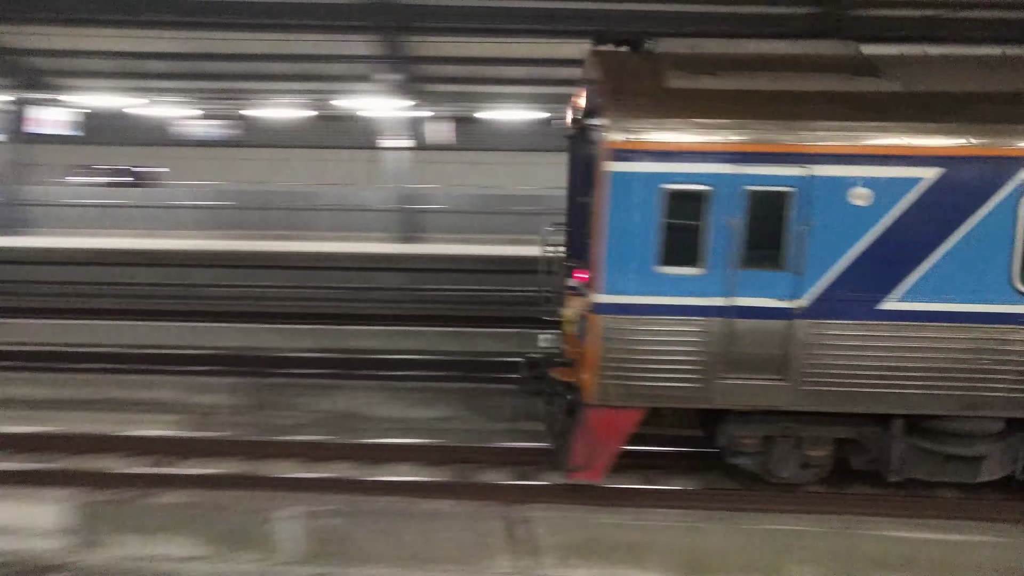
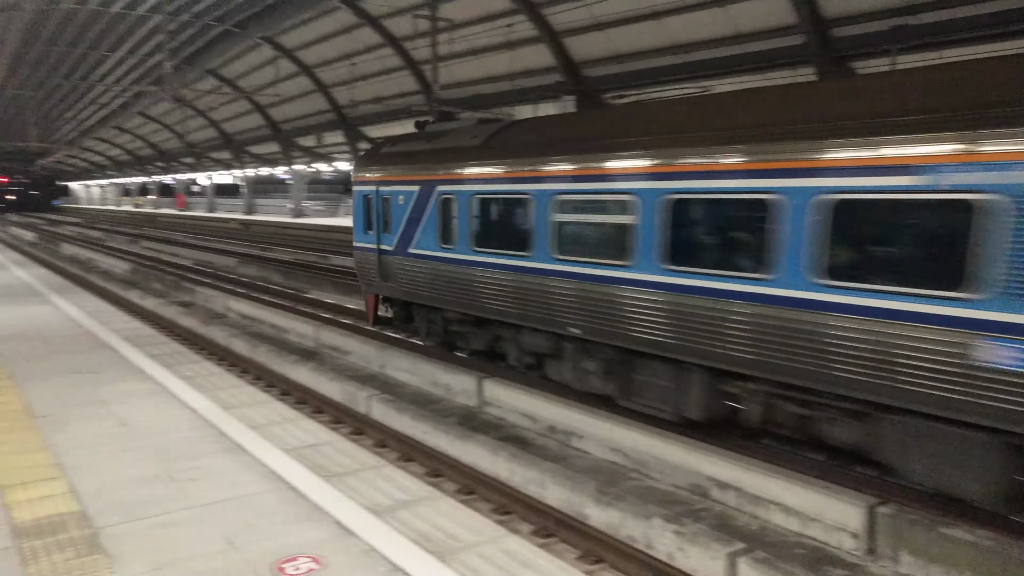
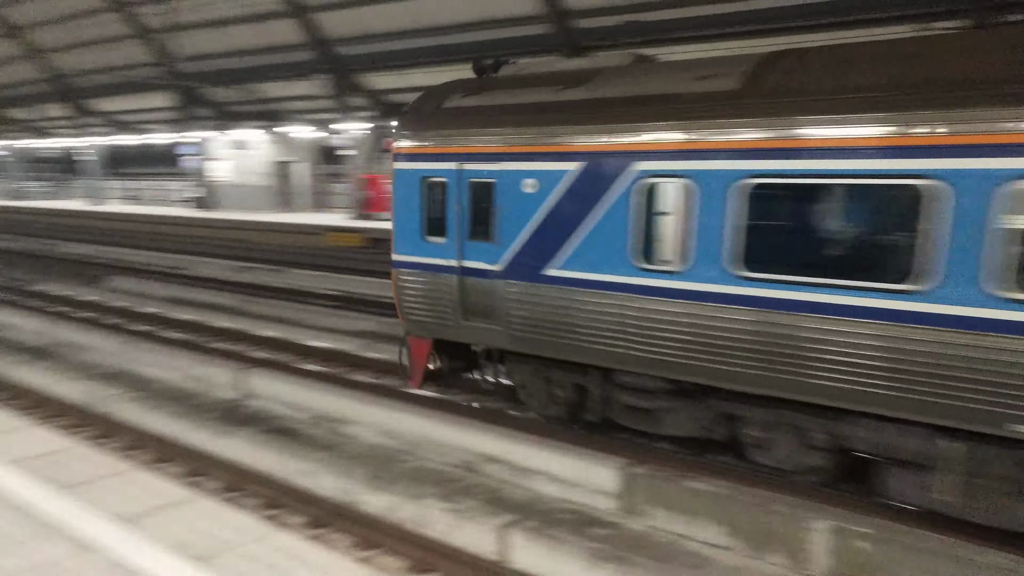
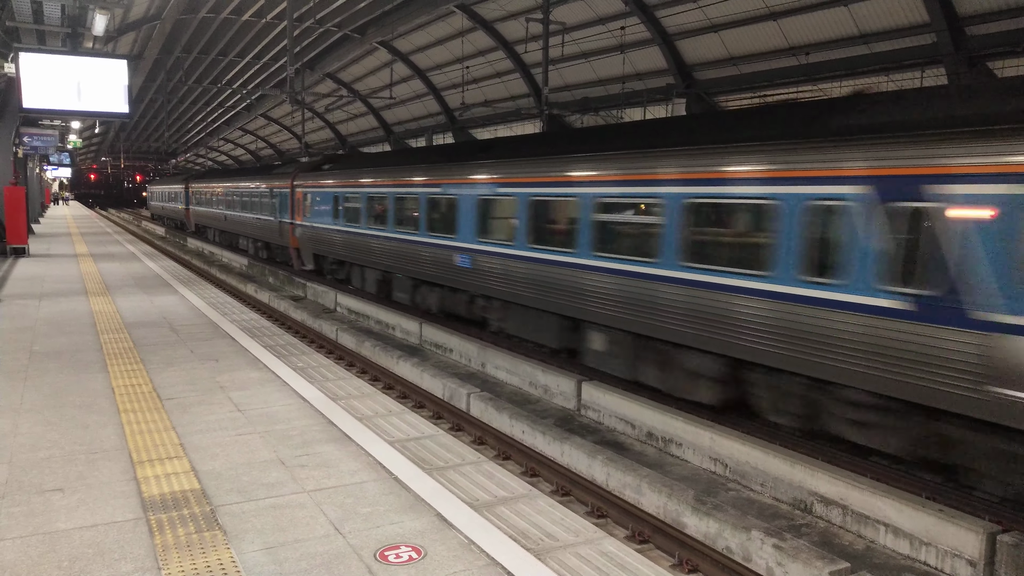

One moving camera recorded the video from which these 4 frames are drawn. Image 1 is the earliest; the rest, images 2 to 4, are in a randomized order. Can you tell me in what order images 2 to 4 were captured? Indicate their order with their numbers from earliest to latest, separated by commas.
3, 2, 4
